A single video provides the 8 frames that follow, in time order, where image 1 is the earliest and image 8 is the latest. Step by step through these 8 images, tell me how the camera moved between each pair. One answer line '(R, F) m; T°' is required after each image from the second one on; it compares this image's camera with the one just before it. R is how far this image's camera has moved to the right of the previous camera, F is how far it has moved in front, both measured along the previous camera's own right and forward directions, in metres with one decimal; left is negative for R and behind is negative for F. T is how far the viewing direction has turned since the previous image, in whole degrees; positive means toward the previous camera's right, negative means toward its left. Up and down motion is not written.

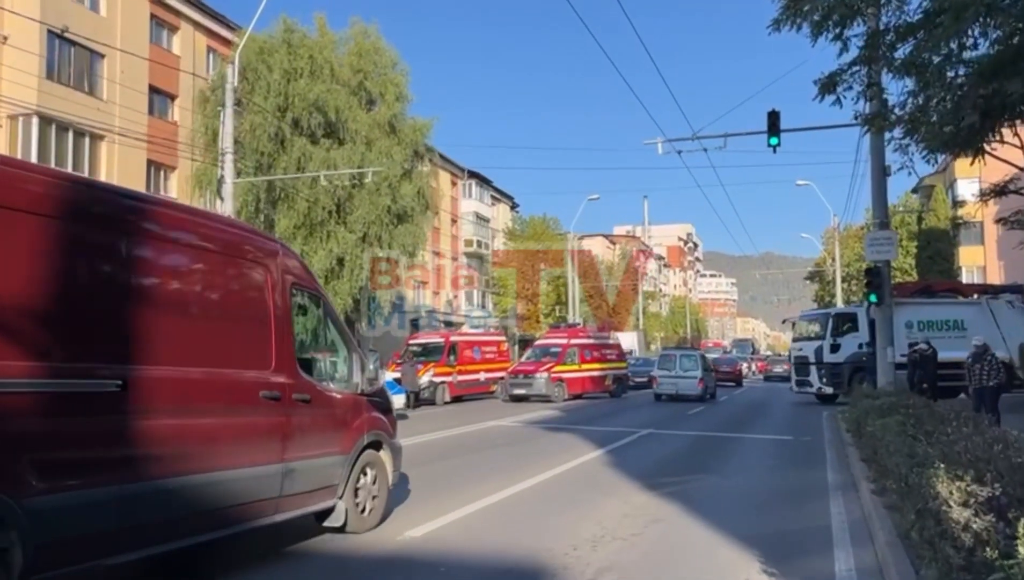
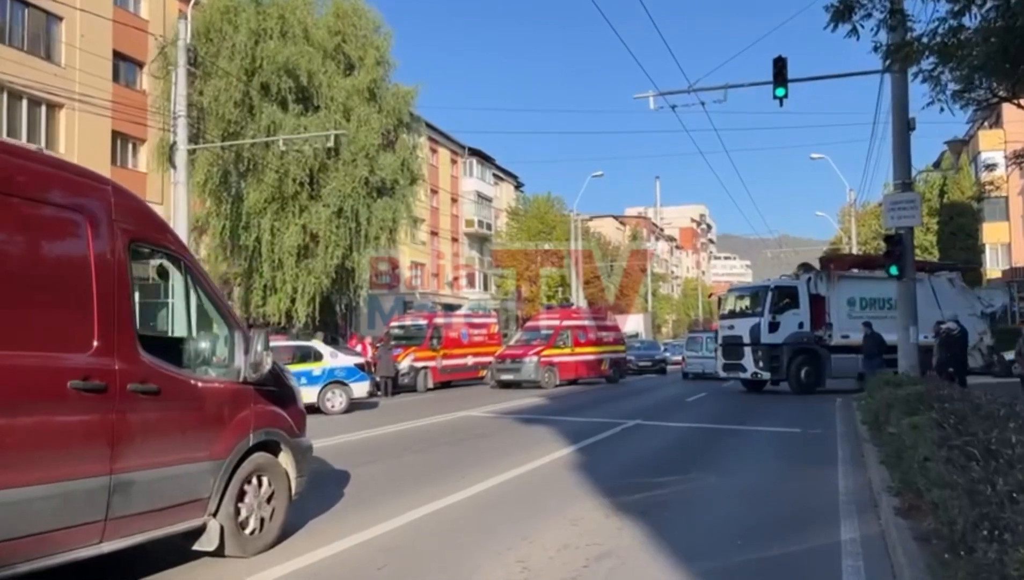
(+0.8, +2.3) m; -1°
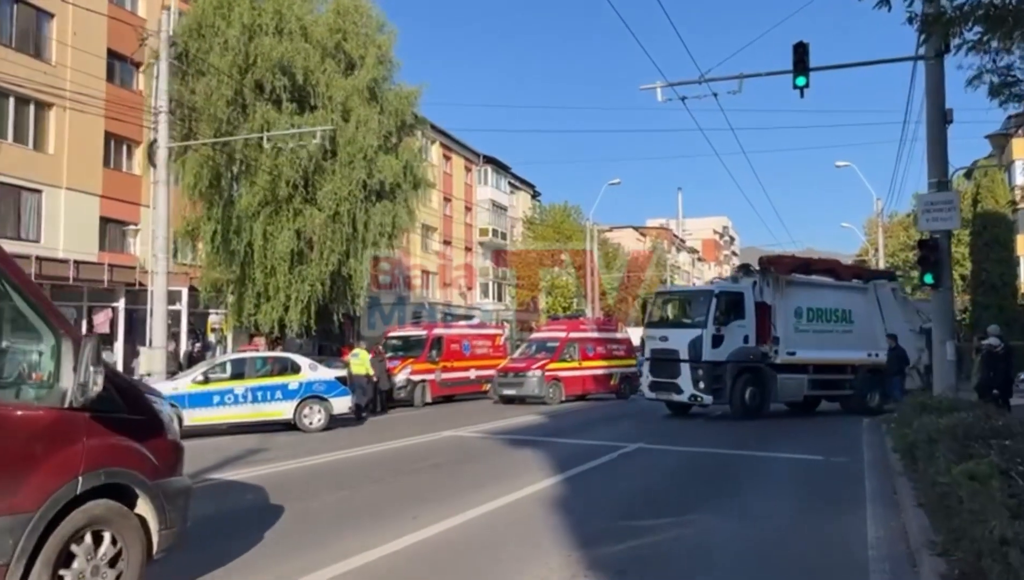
(+0.5, +1.6) m; -1°
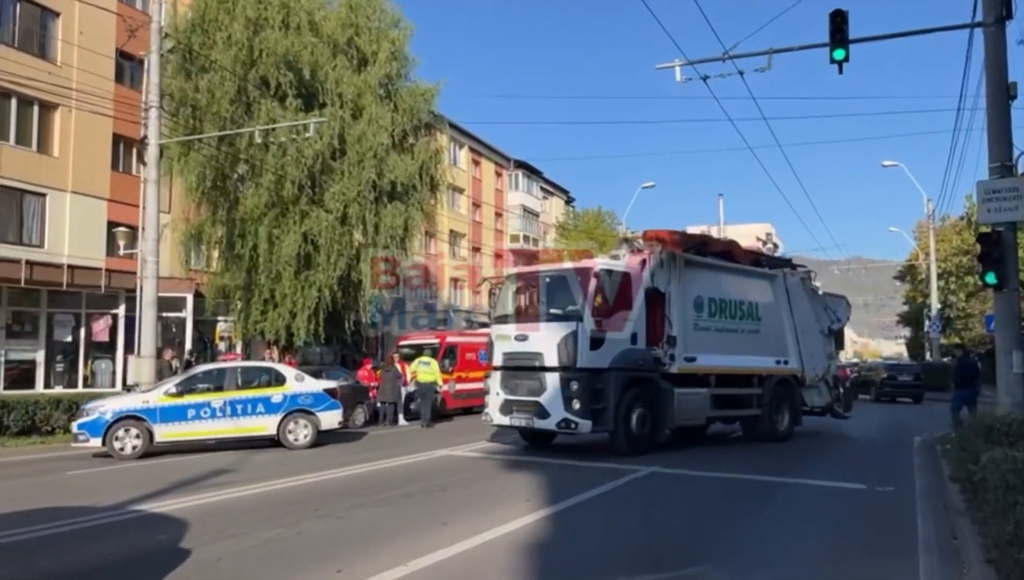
(+0.6, +1.7) m; -3°
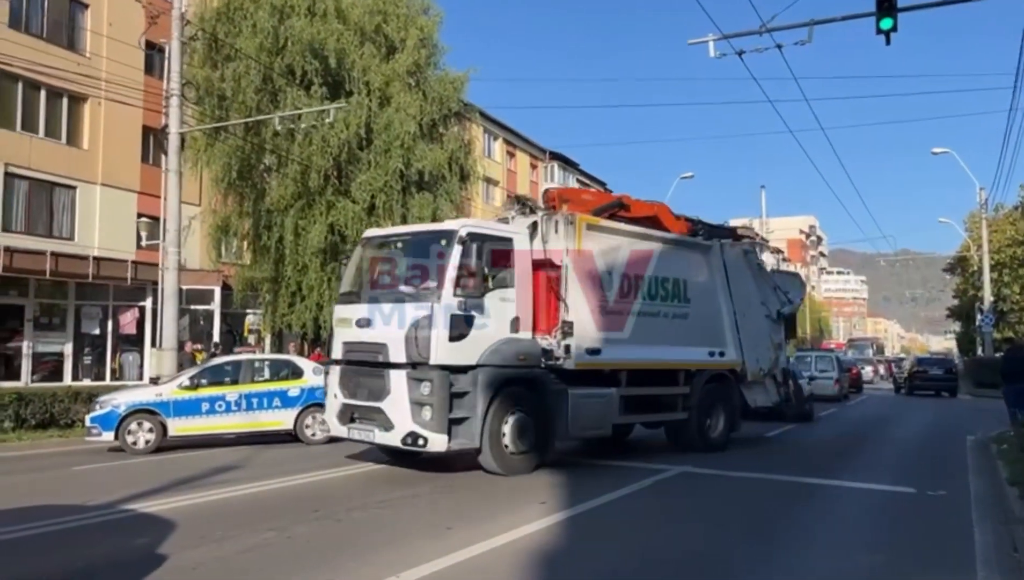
(+0.3, +0.7) m; -3°
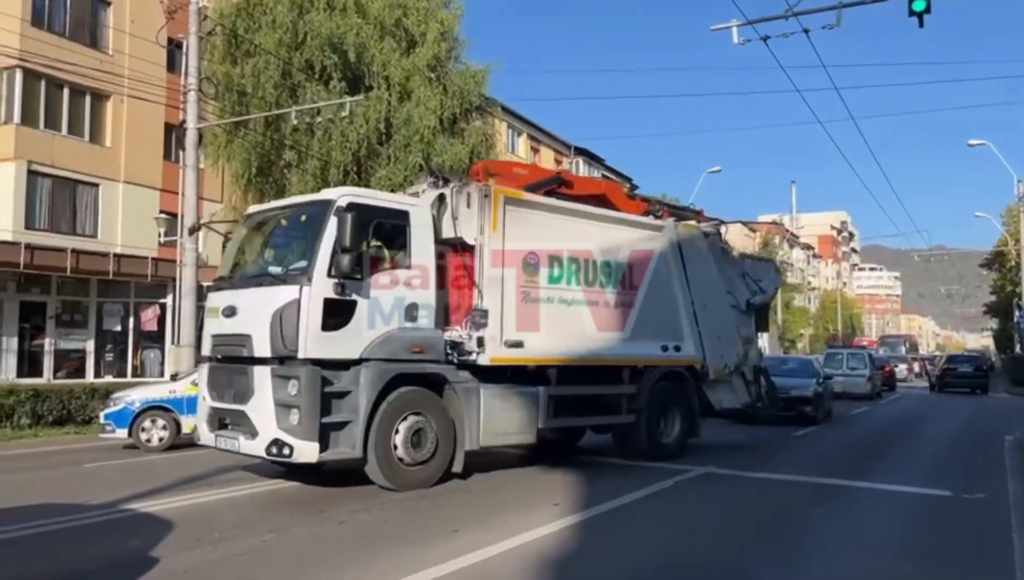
(+0.2, +0.4) m; -2°
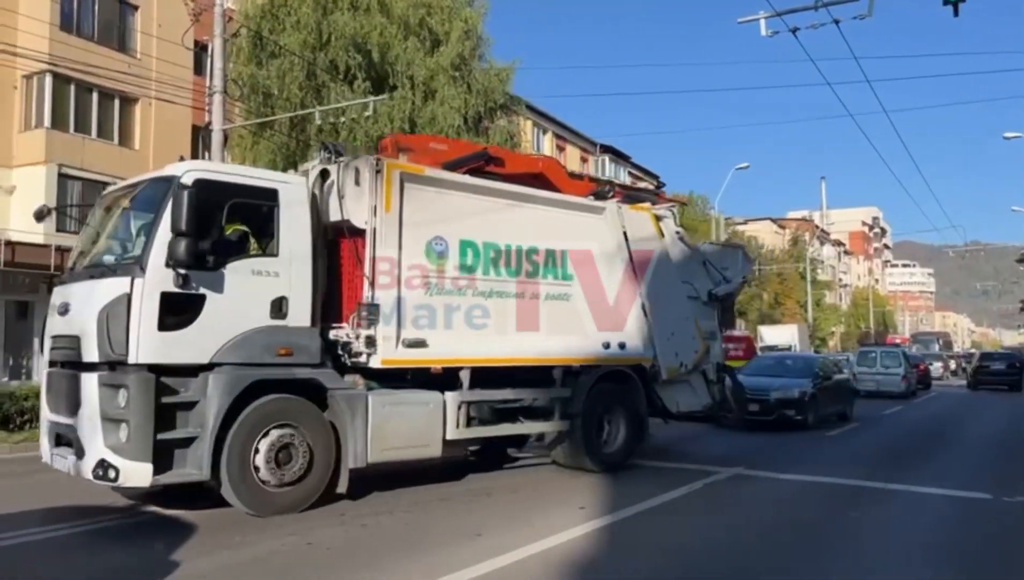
(0.0, +0.2) m; -2°
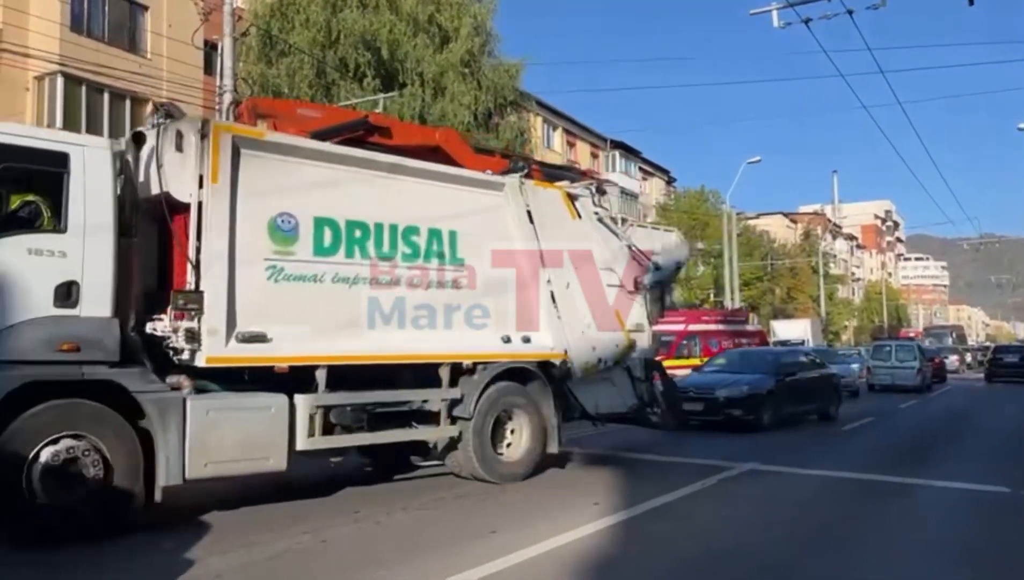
(0.0, 0.0) m; -1°
